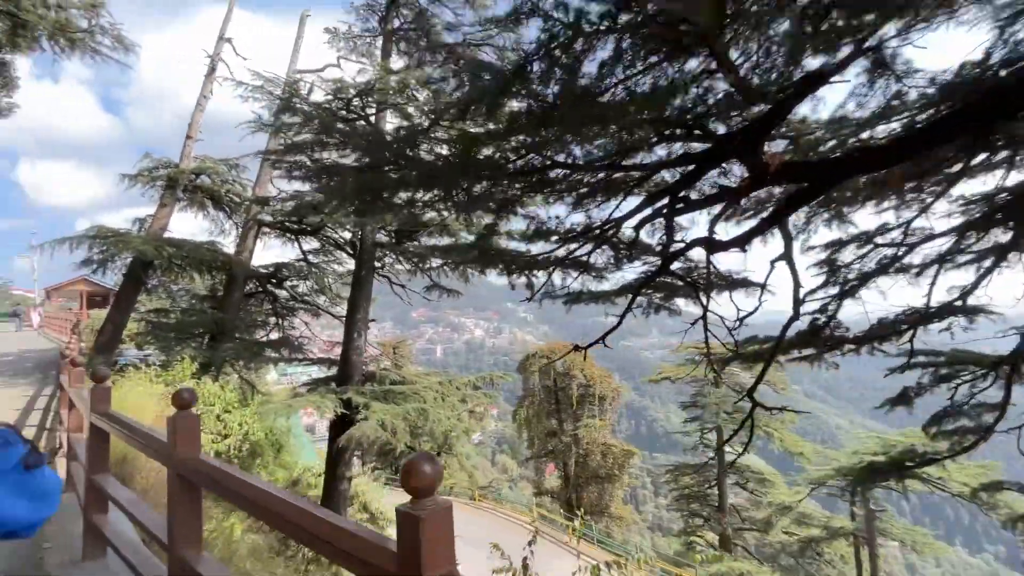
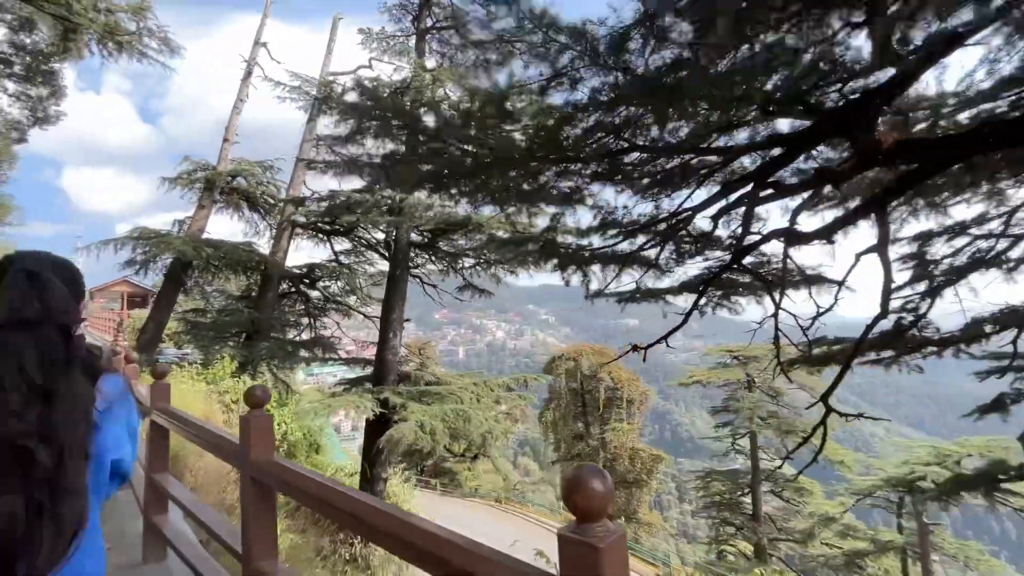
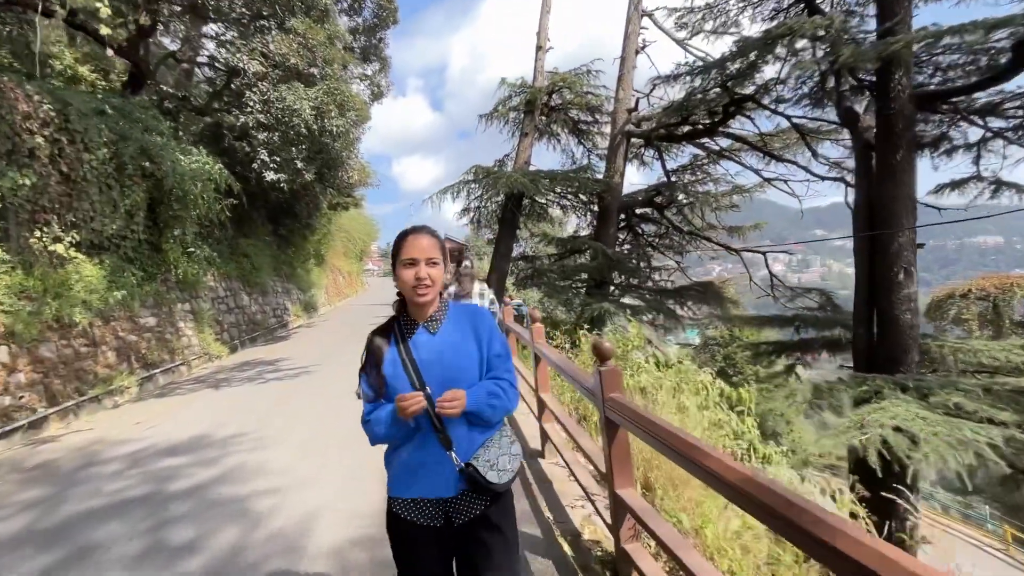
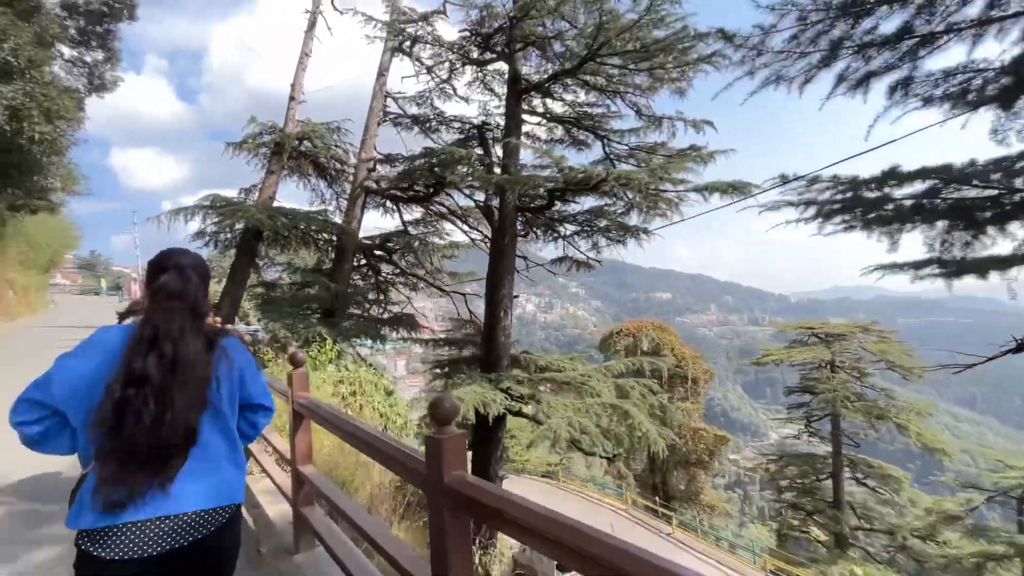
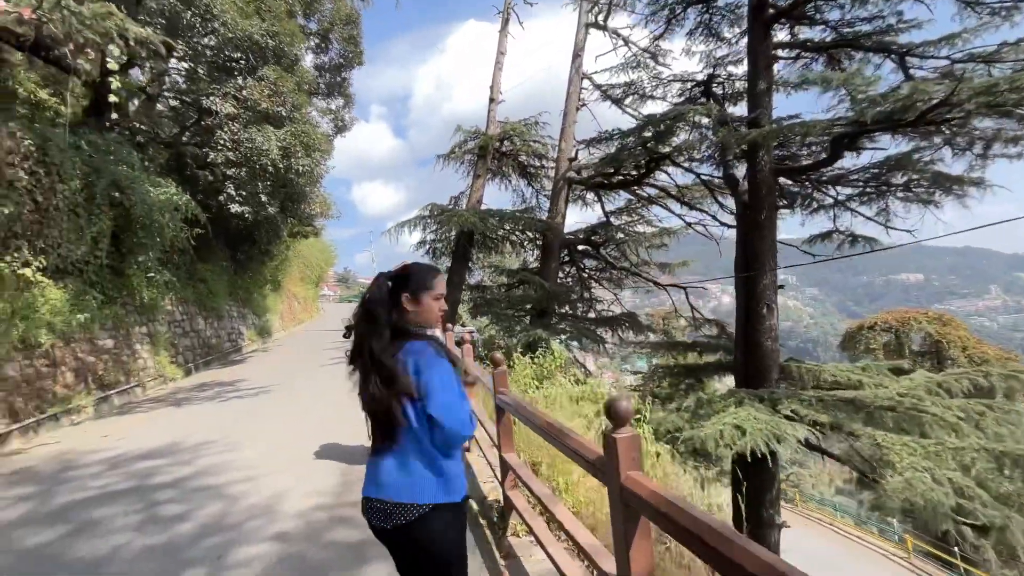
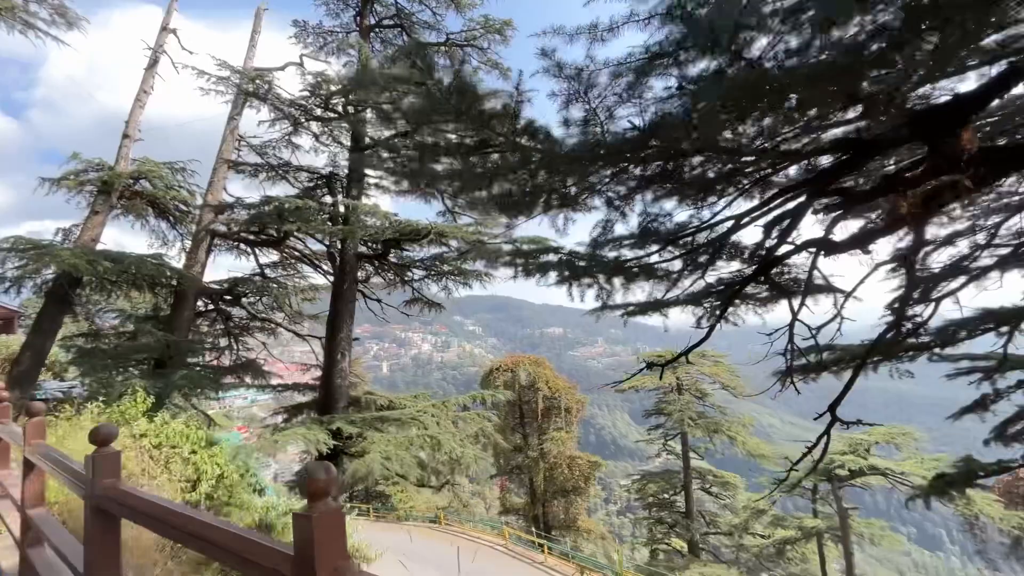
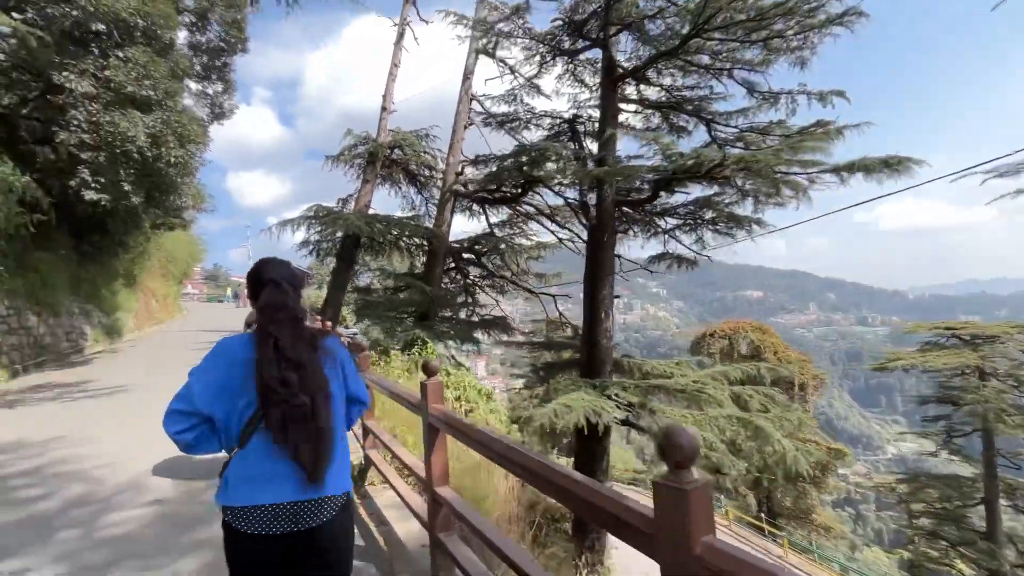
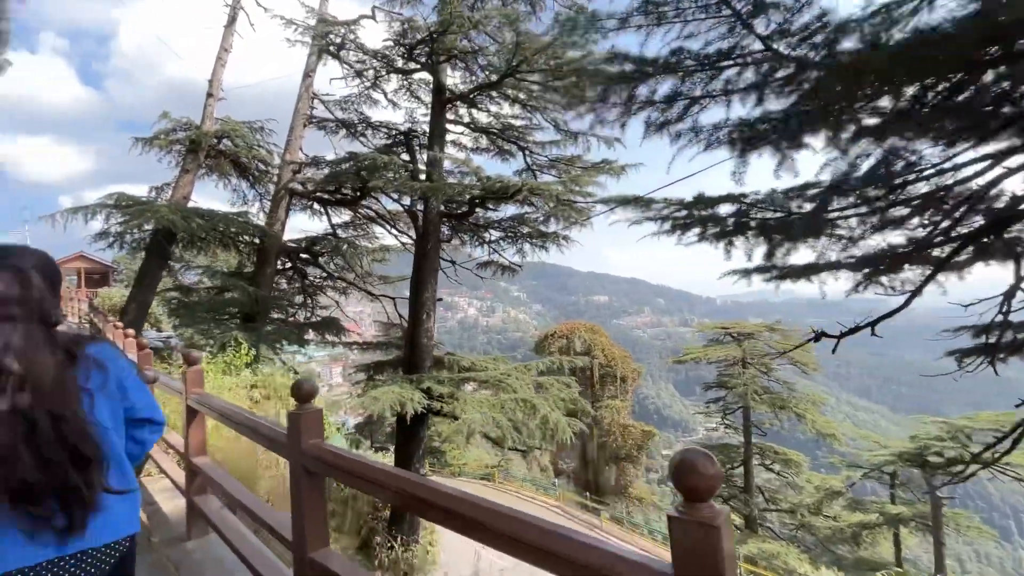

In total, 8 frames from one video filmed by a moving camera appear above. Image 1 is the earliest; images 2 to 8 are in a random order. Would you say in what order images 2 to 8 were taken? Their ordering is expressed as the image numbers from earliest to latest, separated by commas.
2, 6, 8, 4, 7, 5, 3
